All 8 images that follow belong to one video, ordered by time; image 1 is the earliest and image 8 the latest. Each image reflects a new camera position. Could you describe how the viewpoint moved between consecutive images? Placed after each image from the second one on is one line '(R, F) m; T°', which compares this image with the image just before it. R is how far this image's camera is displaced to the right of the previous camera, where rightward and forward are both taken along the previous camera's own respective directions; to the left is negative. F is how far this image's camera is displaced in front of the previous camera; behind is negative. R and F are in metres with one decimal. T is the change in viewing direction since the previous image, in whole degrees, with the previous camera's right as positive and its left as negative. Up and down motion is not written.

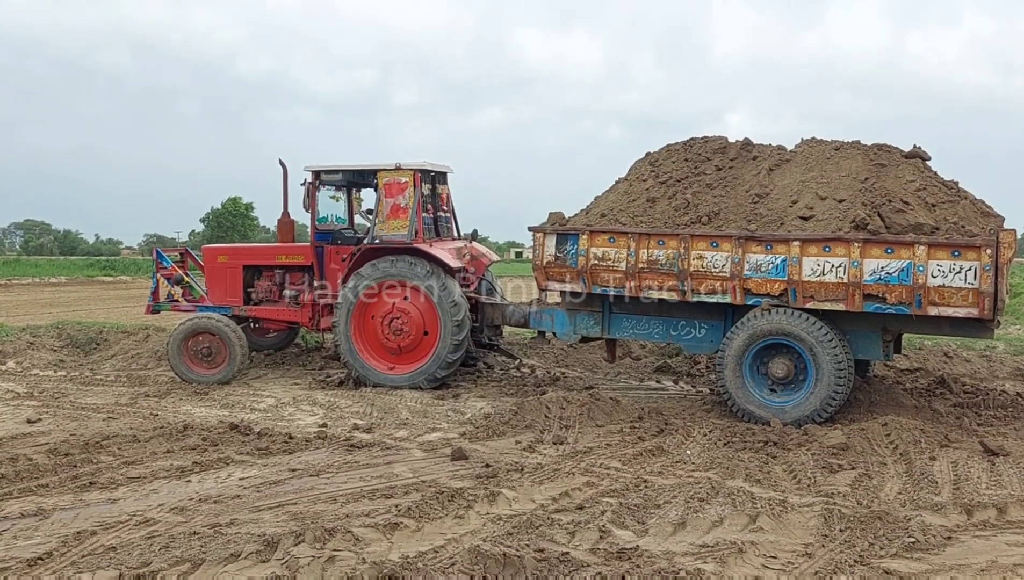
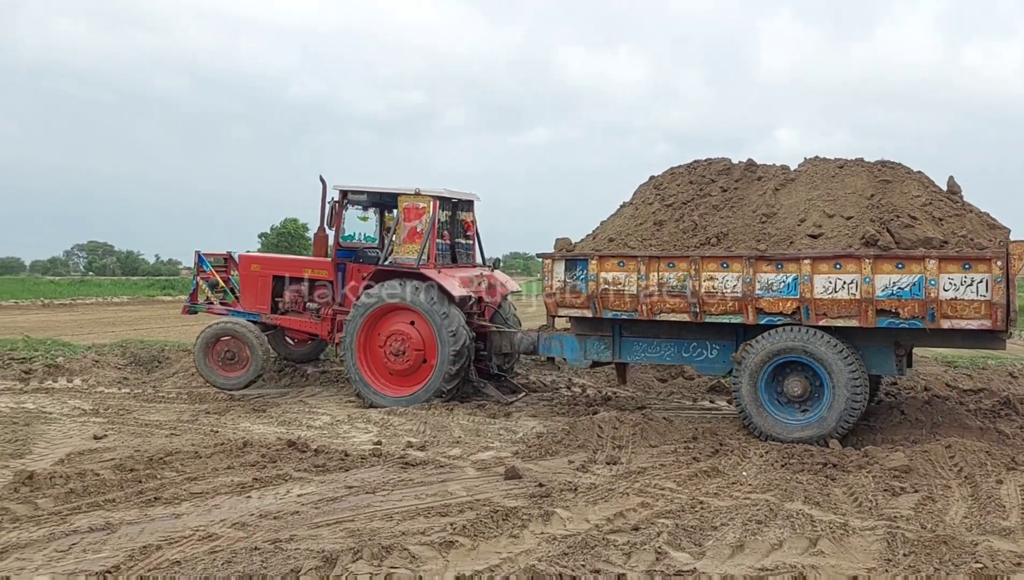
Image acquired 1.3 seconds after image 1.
(0.0, 0.0) m; -3°
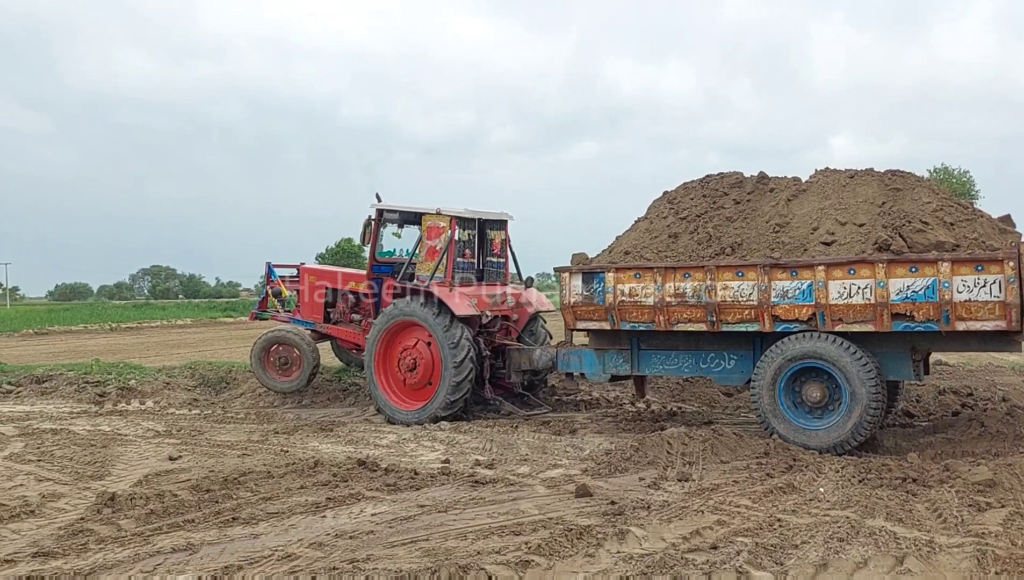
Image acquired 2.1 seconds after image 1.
(-0.1, 0.0) m; -3°
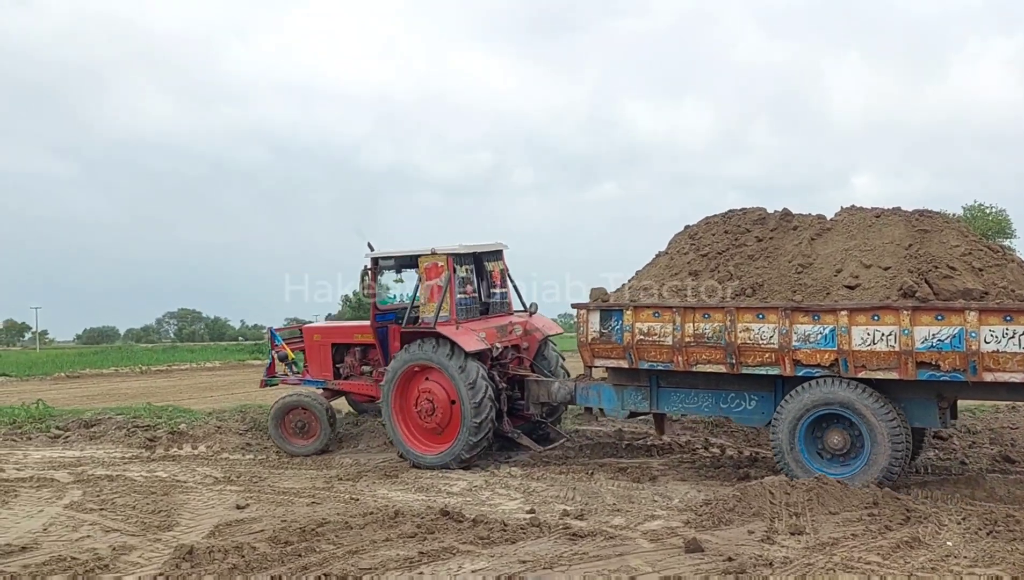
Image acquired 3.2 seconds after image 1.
(-0.4, +0.3) m; -2°
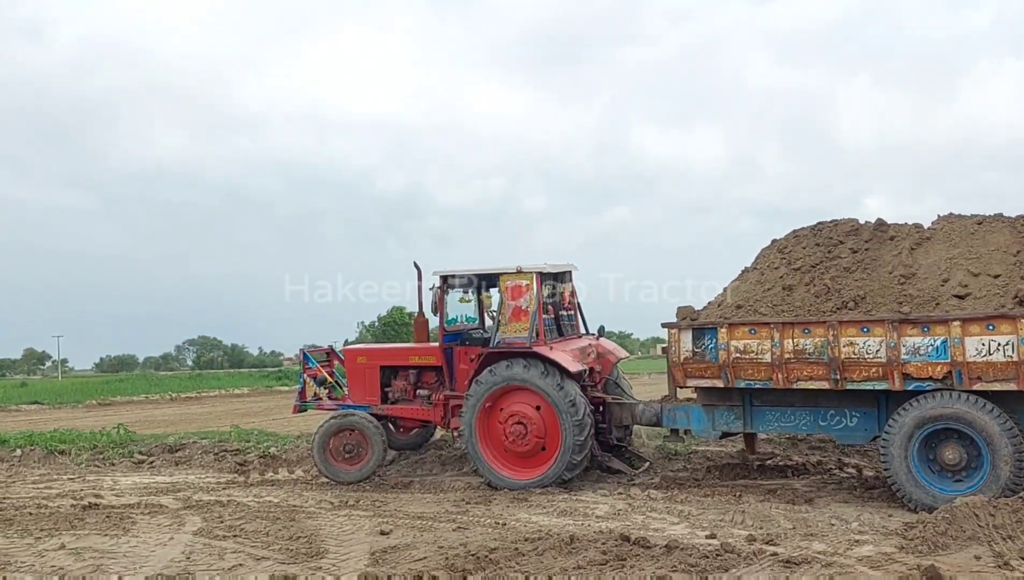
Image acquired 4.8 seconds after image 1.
(-1.0, +0.3) m; -1°
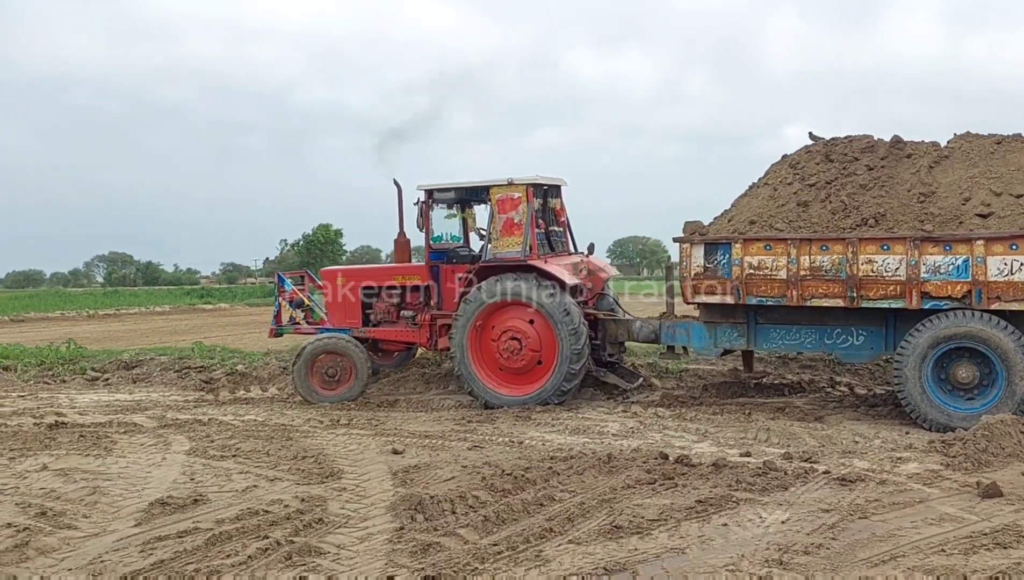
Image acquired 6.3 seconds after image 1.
(-0.7, +0.4) m; +5°
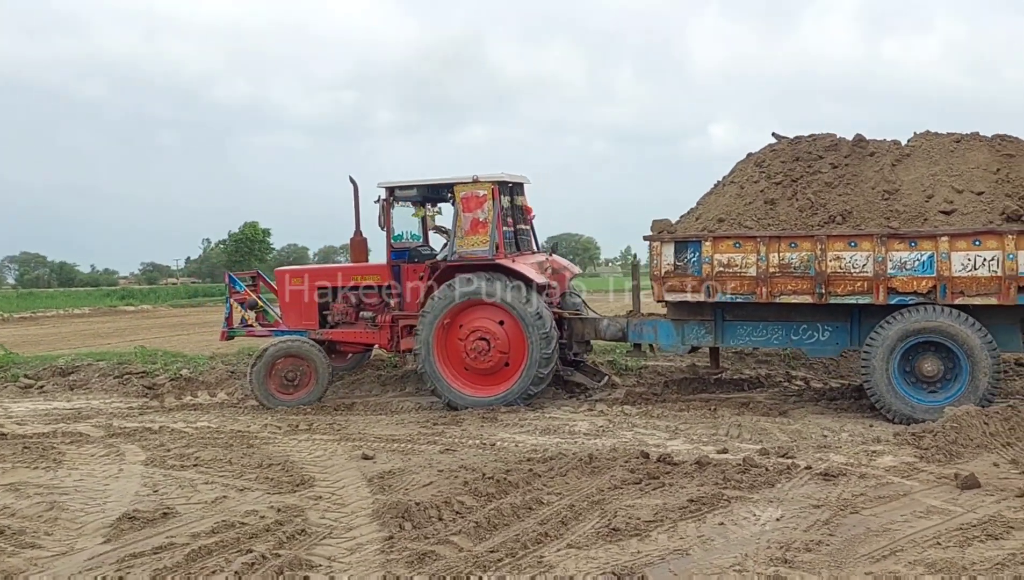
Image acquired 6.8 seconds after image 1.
(-0.3, +0.1) m; +4°
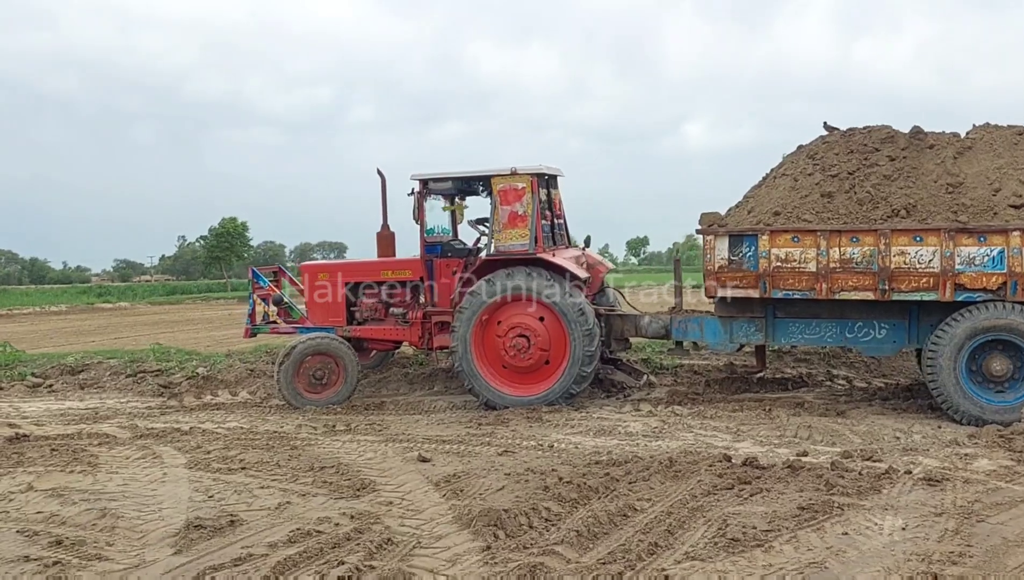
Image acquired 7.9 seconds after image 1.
(-0.6, +0.3) m; +1°
